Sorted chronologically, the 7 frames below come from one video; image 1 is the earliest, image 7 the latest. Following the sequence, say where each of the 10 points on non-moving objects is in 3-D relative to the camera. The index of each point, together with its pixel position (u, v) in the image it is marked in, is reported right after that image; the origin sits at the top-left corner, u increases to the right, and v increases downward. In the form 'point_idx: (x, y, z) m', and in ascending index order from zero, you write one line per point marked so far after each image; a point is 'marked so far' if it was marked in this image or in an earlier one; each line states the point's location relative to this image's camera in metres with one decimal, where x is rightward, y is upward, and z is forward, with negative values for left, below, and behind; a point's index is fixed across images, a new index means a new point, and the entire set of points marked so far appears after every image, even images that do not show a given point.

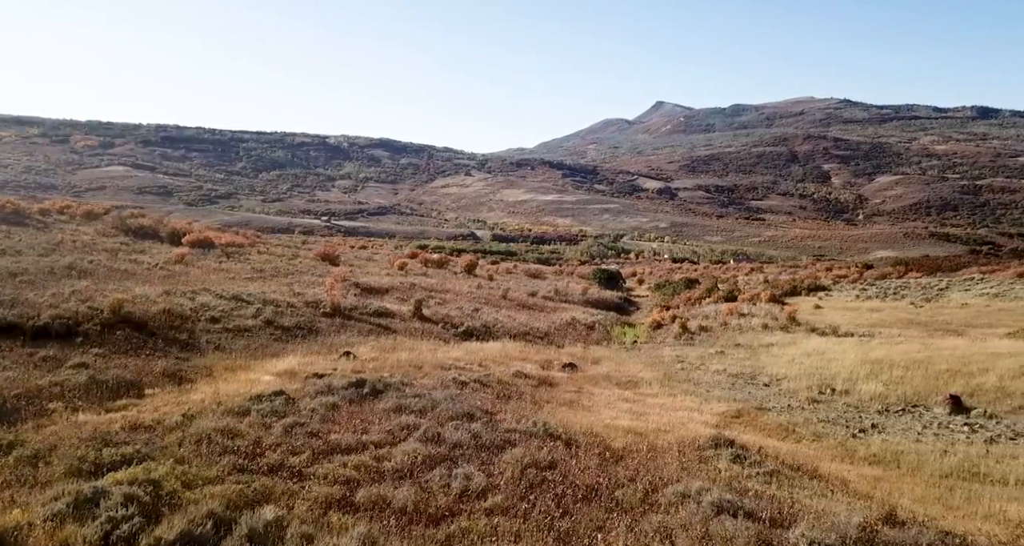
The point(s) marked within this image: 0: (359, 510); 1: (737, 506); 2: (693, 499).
0: (-1.4, -2.1, +6.6) m
1: (+2.0, -2.1, +6.8) m
2: (+1.7, -2.2, +7.4) m
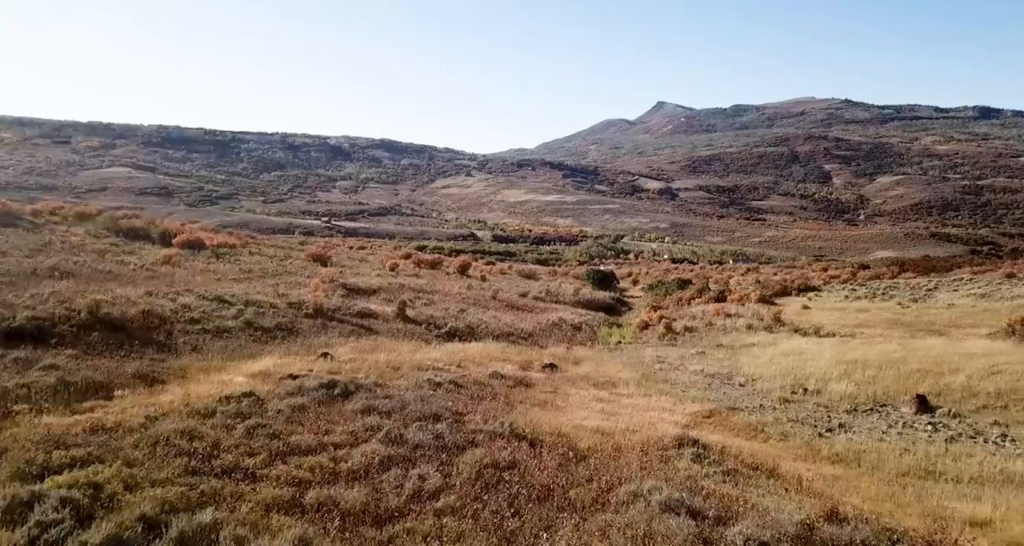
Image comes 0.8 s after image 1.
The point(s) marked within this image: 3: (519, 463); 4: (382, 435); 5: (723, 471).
0: (-1.9, -2.1, +6.6) m
1: (+1.5, -2.1, +6.9) m
2: (+1.3, -2.2, +7.5) m
3: (+0.1, -2.6, +10.3) m
4: (-2.0, -2.5, +11.5) m
5: (+2.9, -2.7, +10.4) m
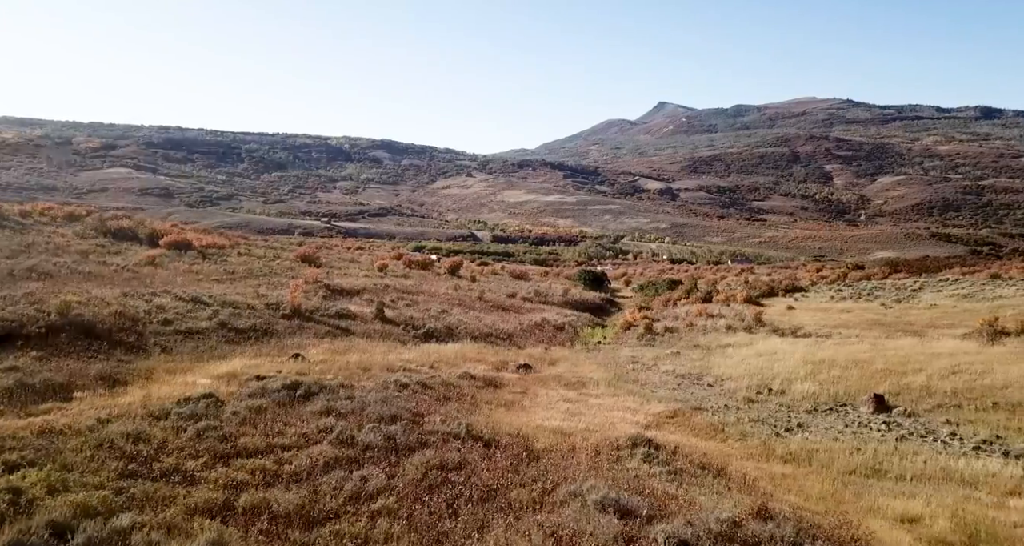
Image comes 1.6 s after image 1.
0: (-2.4, -2.1, +6.5) m
1: (+1.0, -2.1, +6.9) m
2: (+0.7, -2.2, +7.5) m
3: (-0.6, -2.6, +10.3) m
4: (-2.7, -2.5, +11.4) m
5: (+2.2, -2.8, +10.5) m
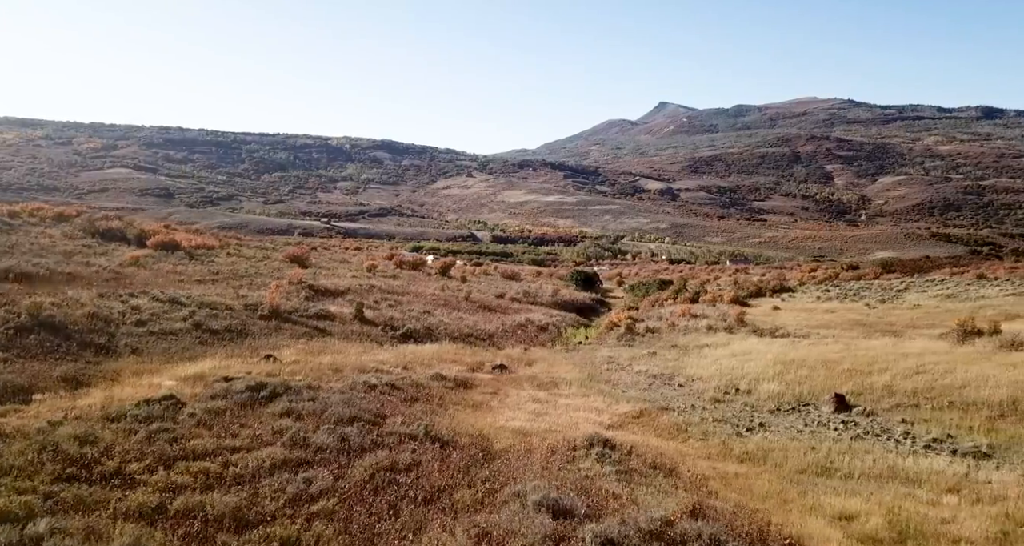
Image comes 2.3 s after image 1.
0: (-3.0, -2.1, +6.5) m
1: (+0.4, -2.1, +7.0) m
2: (+0.1, -2.2, +7.5) m
3: (-1.3, -2.6, +10.3) m
4: (-3.4, -2.5, +11.3) m
5: (+1.5, -2.8, +10.6) m
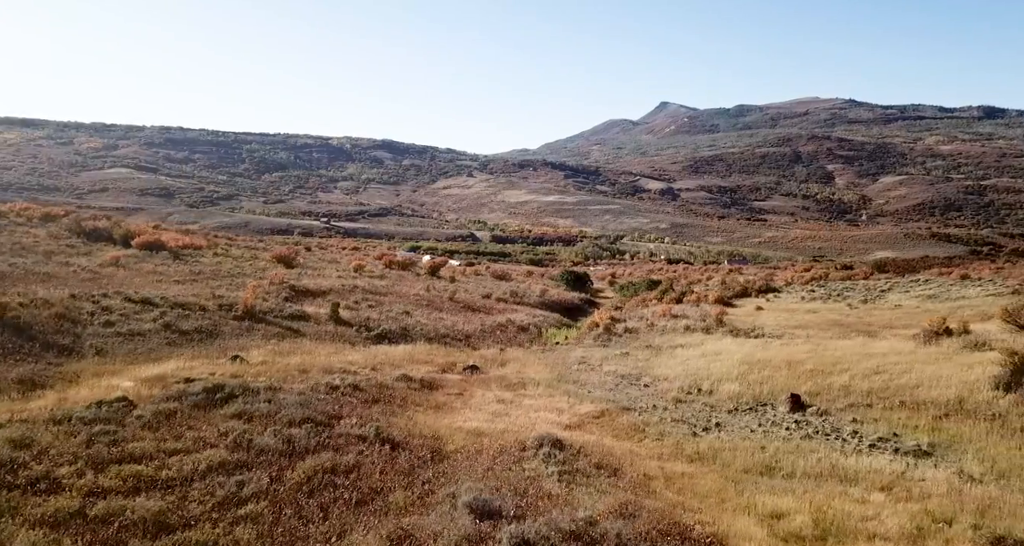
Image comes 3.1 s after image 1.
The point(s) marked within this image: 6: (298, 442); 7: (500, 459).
0: (-3.6, -2.1, +6.3) m
1: (-0.2, -2.1, +7.0) m
2: (-0.6, -2.2, +7.5) m
3: (-2.0, -2.6, +10.2) m
4: (-4.2, -2.5, +11.2) m
5: (+0.7, -2.8, +10.6) m
6: (-3.3, -2.6, +11.5) m
7: (-0.2, -2.9, +11.6) m
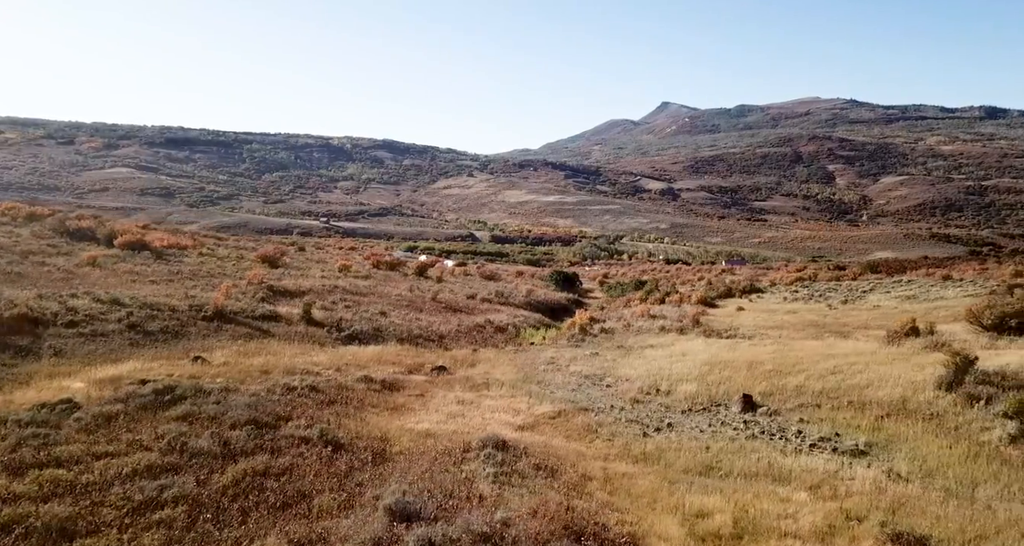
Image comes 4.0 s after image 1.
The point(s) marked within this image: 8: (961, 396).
0: (-4.3, -2.1, +6.2) m
1: (-1.0, -2.2, +7.0) m
2: (-1.3, -2.3, +7.5) m
3: (-2.9, -2.6, +10.1) m
4: (-5.1, -2.5, +11.0) m
5: (-0.1, -2.8, +10.7) m
6: (-4.2, -2.6, +11.3) m
7: (-1.1, -2.9, +11.6) m
8: (+8.0, -2.2, +13.4) m
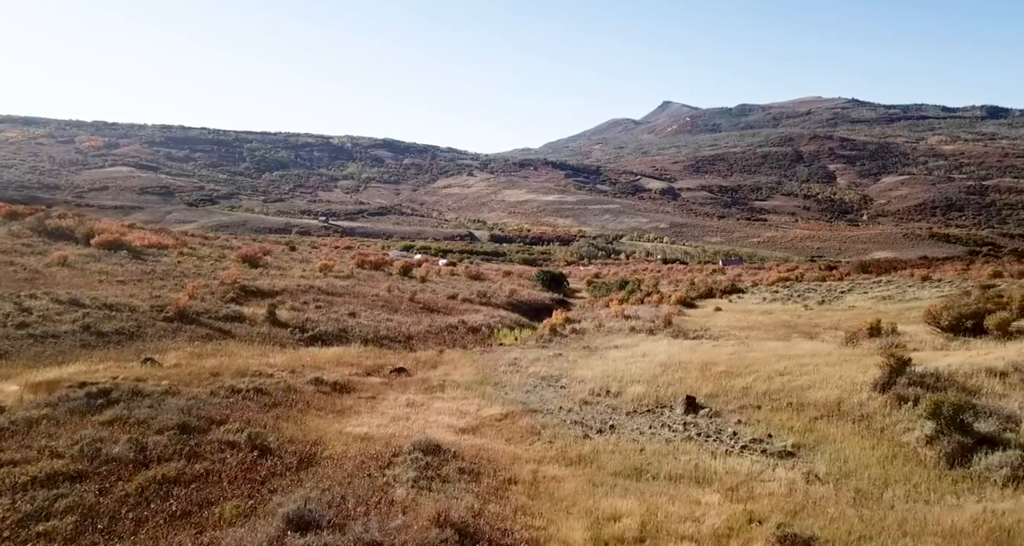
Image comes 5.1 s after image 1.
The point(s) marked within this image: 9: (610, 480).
0: (-5.1, -2.1, +5.9) m
1: (-1.8, -2.2, +6.8) m
2: (-2.2, -2.3, +7.3) m
3: (-3.9, -2.6, +9.9) m
4: (-6.2, -2.5, +10.6) m
5: (-1.2, -2.9, +10.6) m
6: (-5.3, -2.6, +11.0) m
7: (-2.3, -2.9, +11.4) m
8: (+6.8, -2.3, +13.7) m
9: (+1.4, -3.2, +11.7) m
